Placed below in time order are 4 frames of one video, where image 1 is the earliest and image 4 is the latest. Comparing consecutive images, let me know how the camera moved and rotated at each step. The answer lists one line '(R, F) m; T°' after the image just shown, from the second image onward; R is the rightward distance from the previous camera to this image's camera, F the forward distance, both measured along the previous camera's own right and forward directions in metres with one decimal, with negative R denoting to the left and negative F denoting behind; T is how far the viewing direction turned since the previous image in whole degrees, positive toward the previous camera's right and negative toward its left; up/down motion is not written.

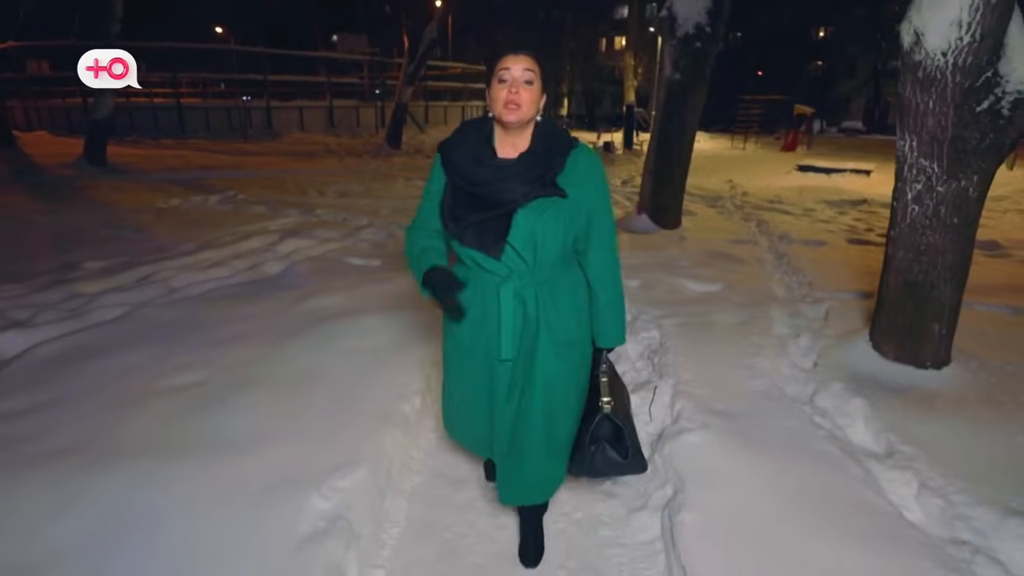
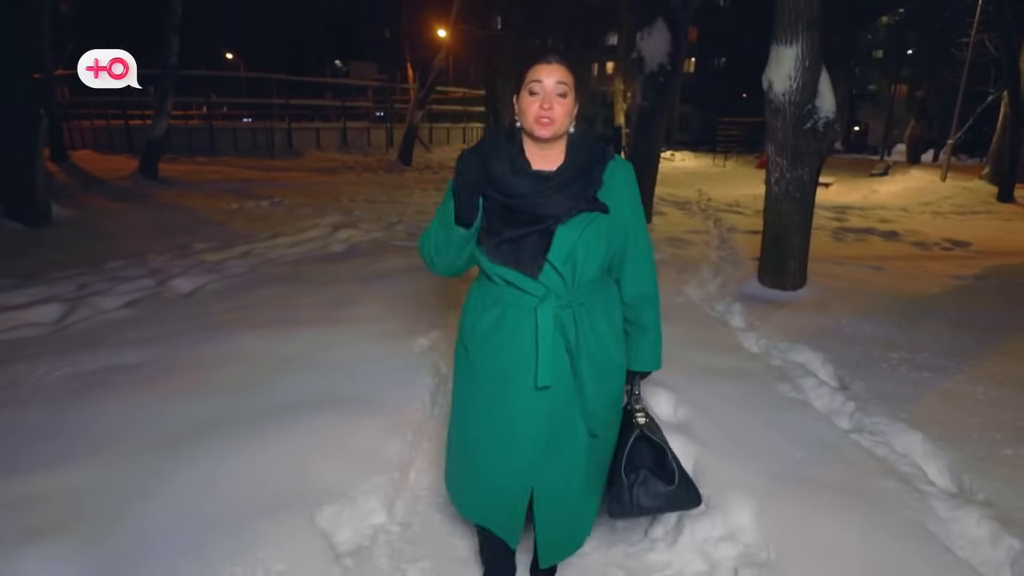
(-0.1, -1.8) m; 0°
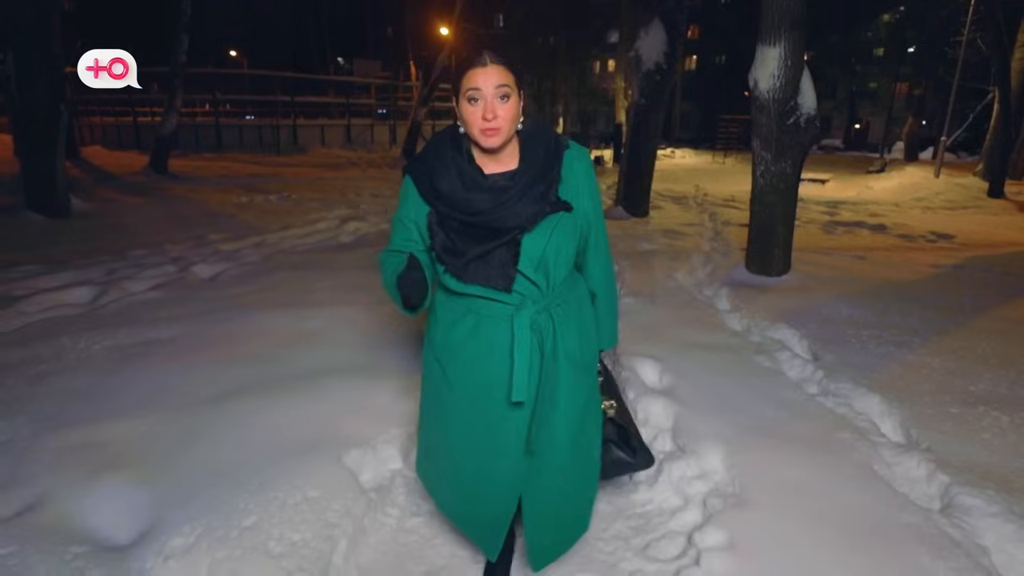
(0.0, -0.3) m; 0°
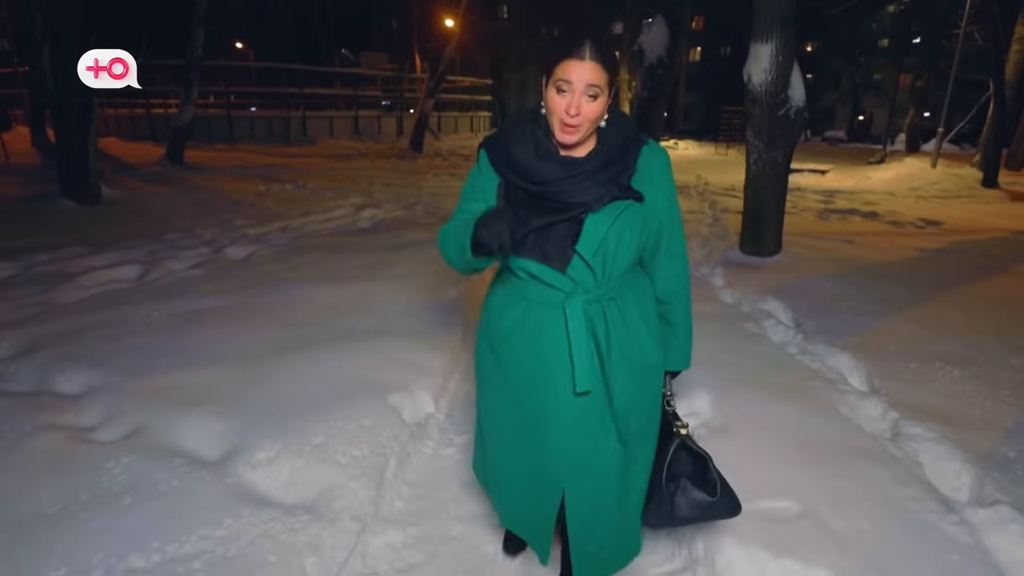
(-0.1, -0.4) m; 0°
